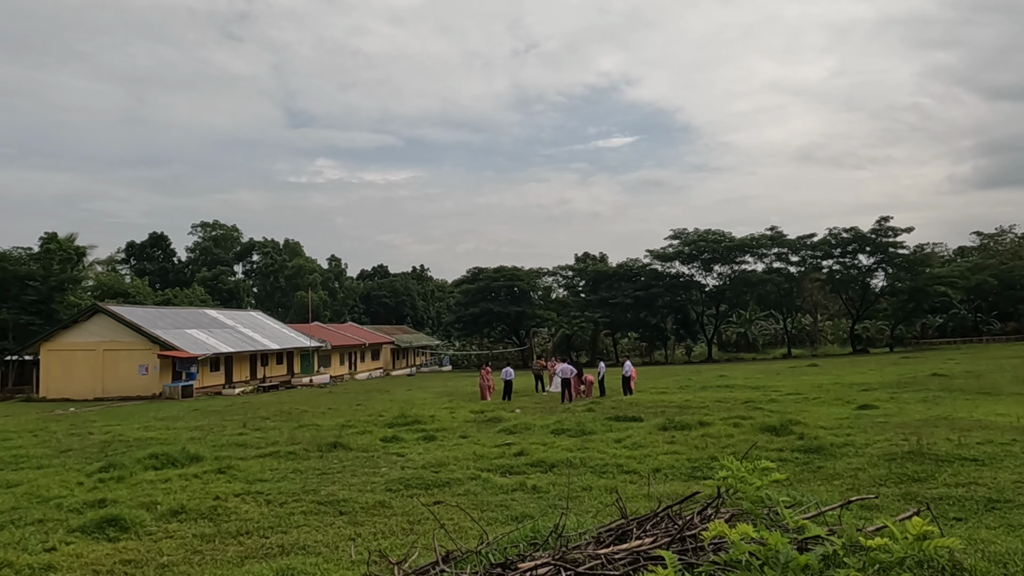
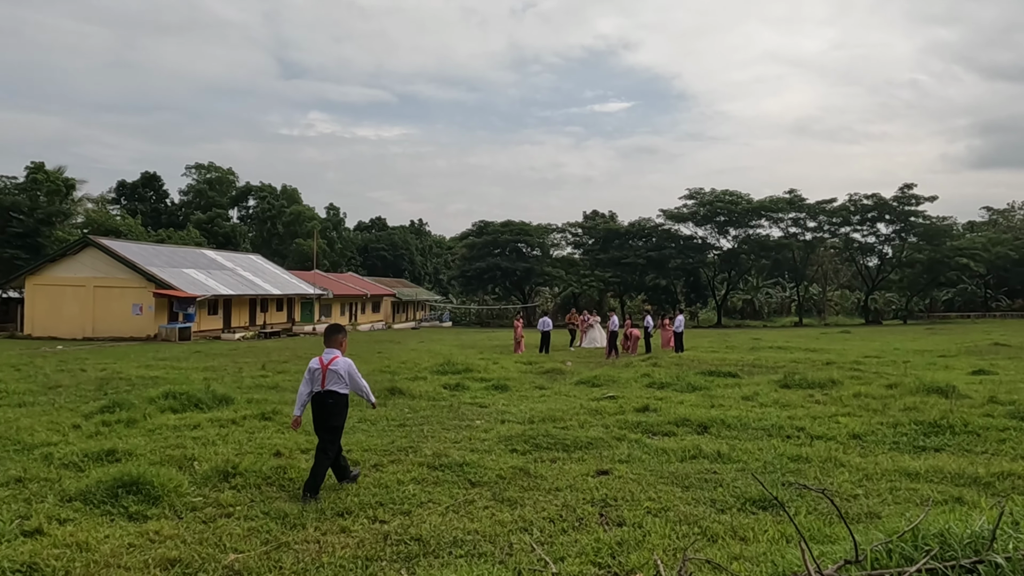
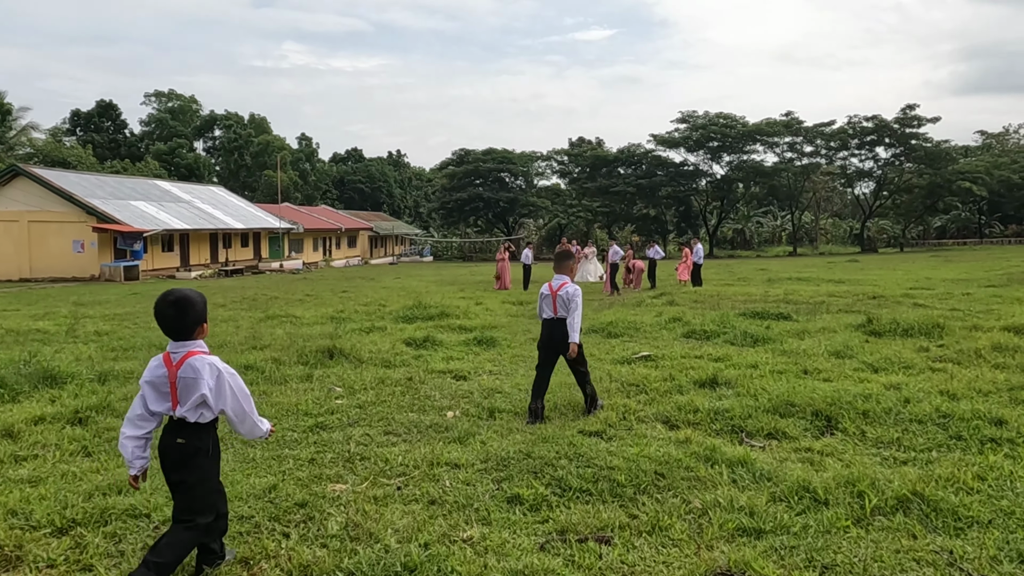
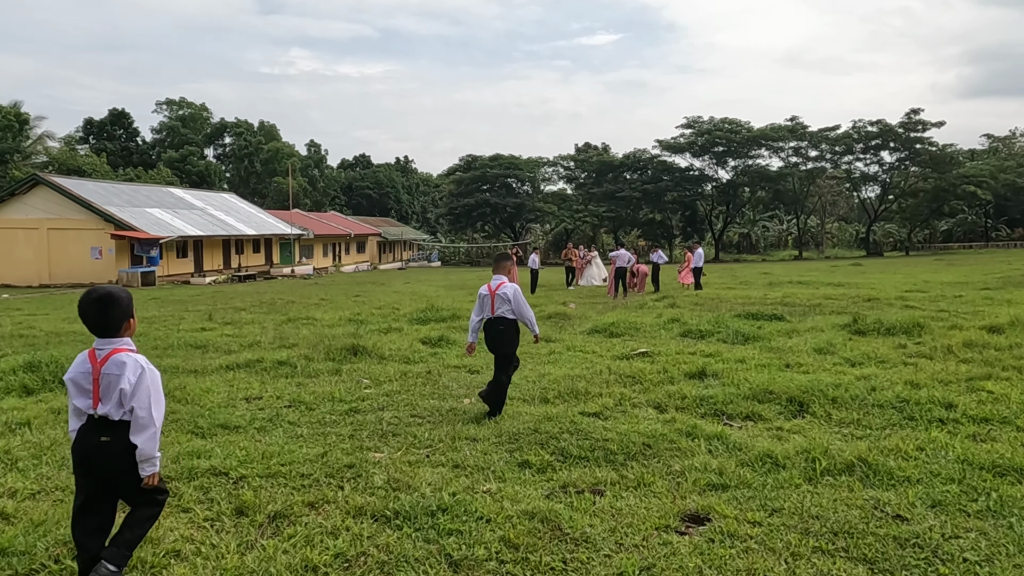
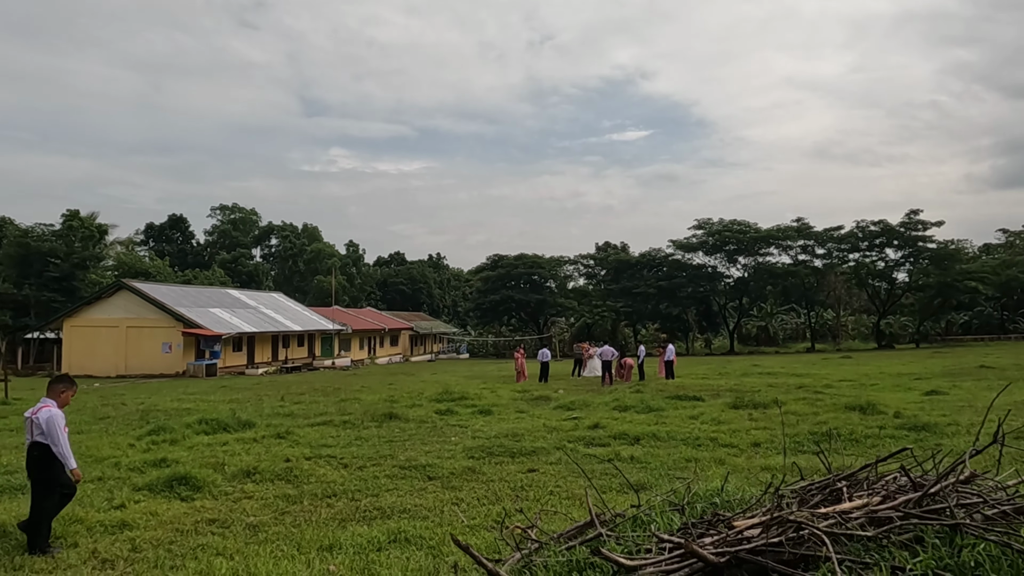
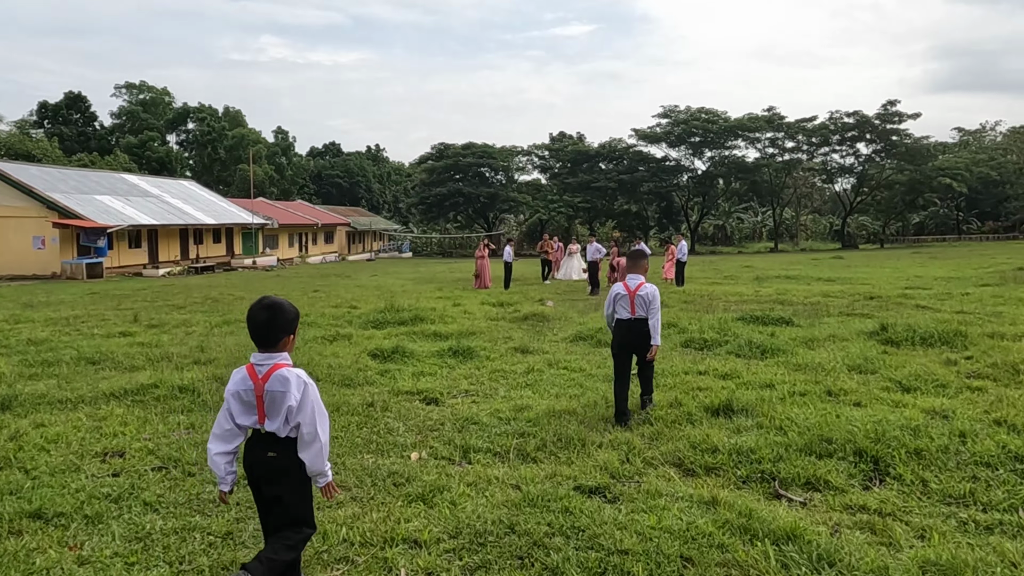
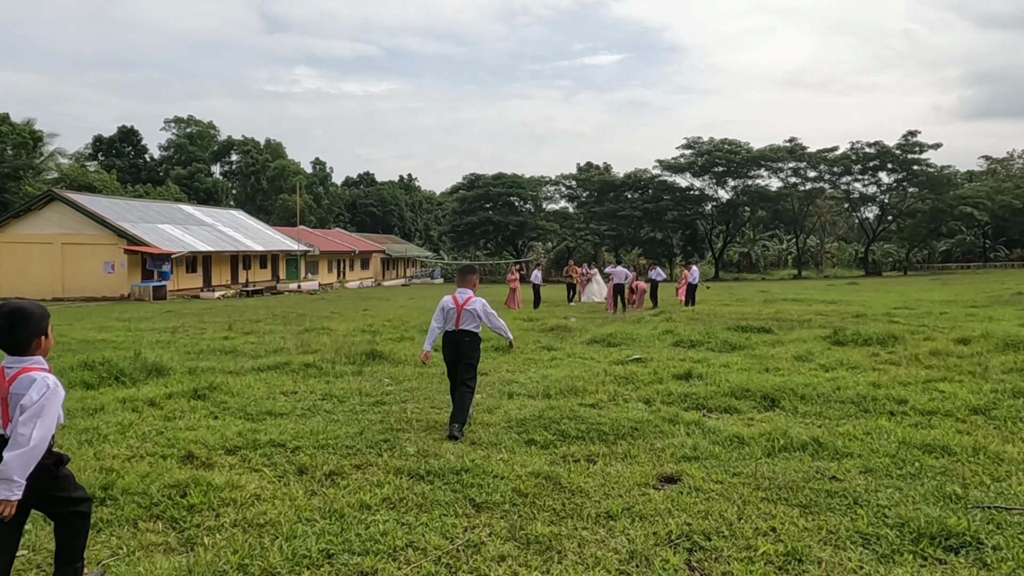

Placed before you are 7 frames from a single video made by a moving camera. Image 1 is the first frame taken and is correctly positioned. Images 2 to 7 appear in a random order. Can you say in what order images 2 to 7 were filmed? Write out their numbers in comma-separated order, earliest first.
5, 2, 7, 4, 3, 6
